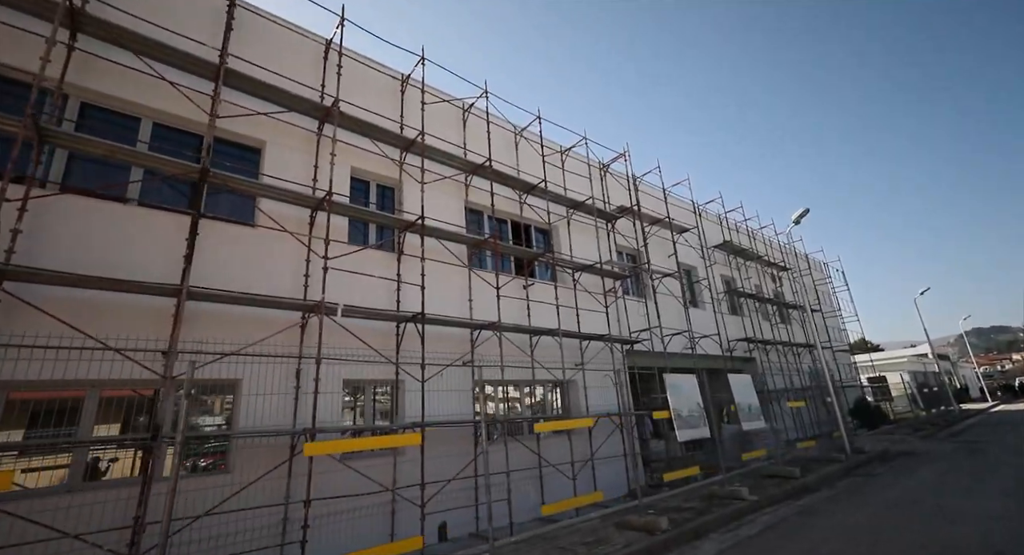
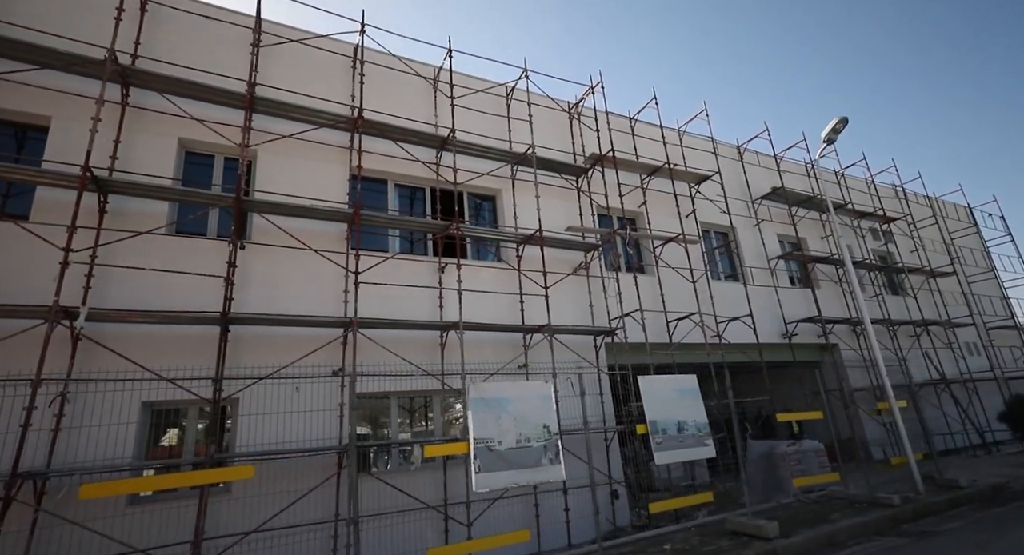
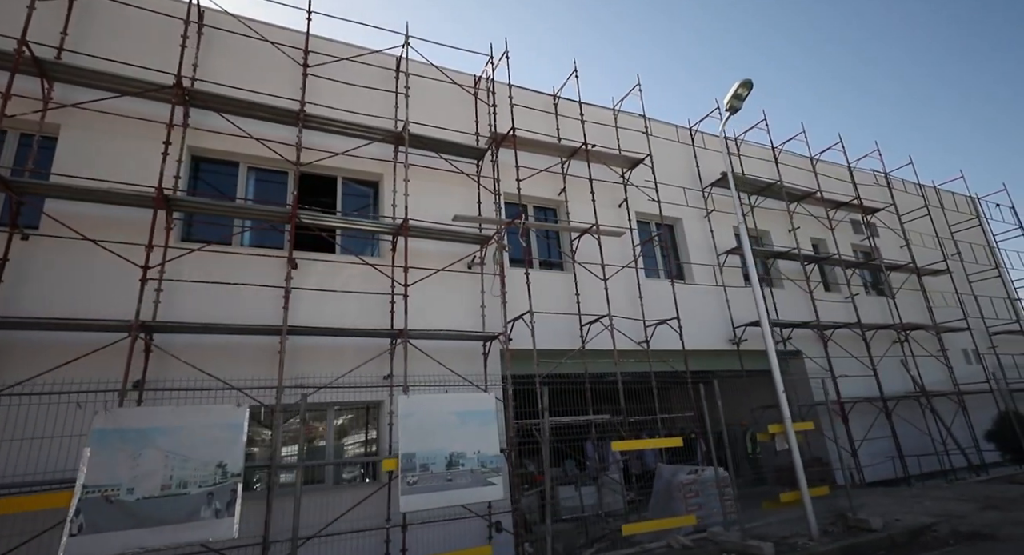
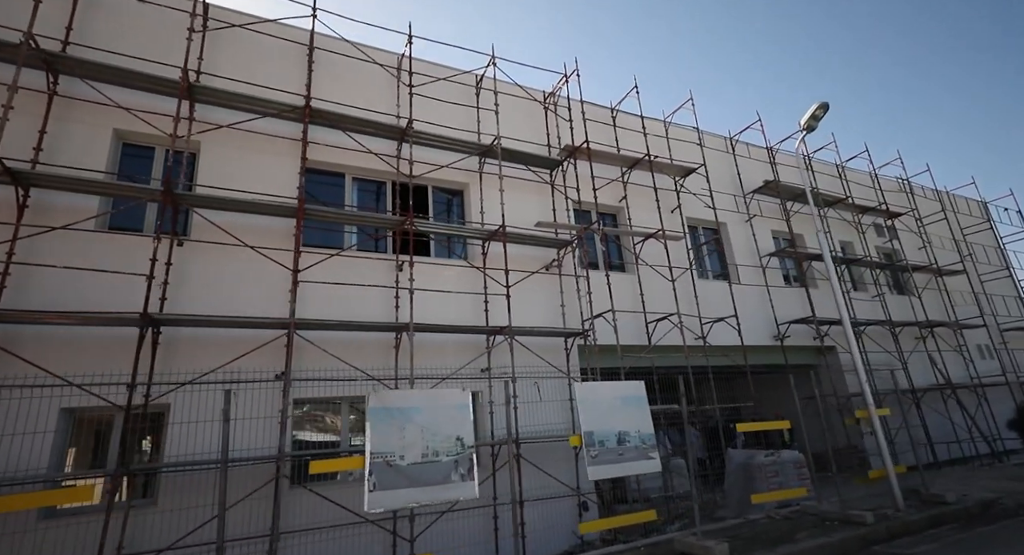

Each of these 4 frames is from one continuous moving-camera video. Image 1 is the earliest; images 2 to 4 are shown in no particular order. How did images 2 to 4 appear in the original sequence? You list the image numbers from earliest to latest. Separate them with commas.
2, 4, 3
